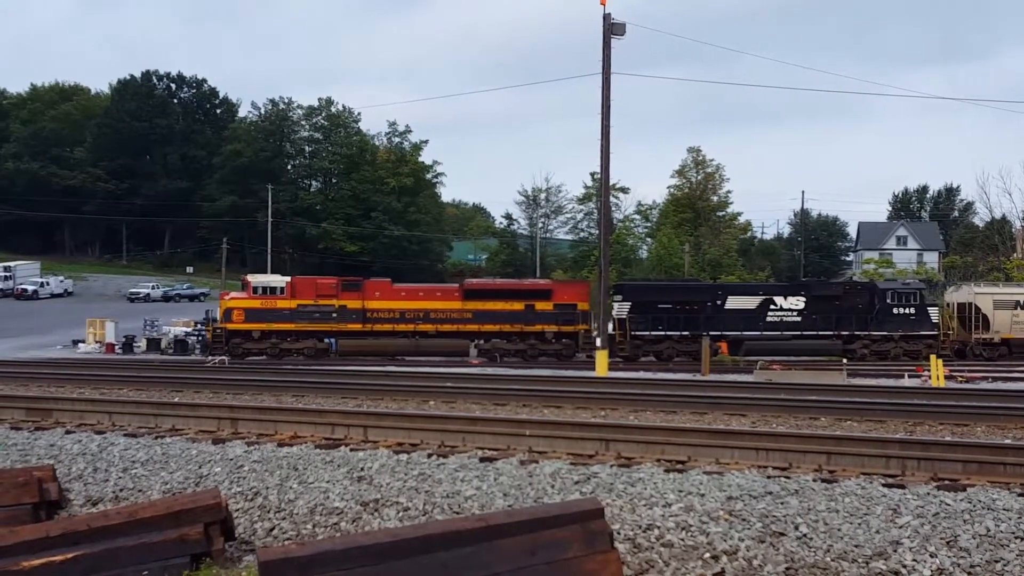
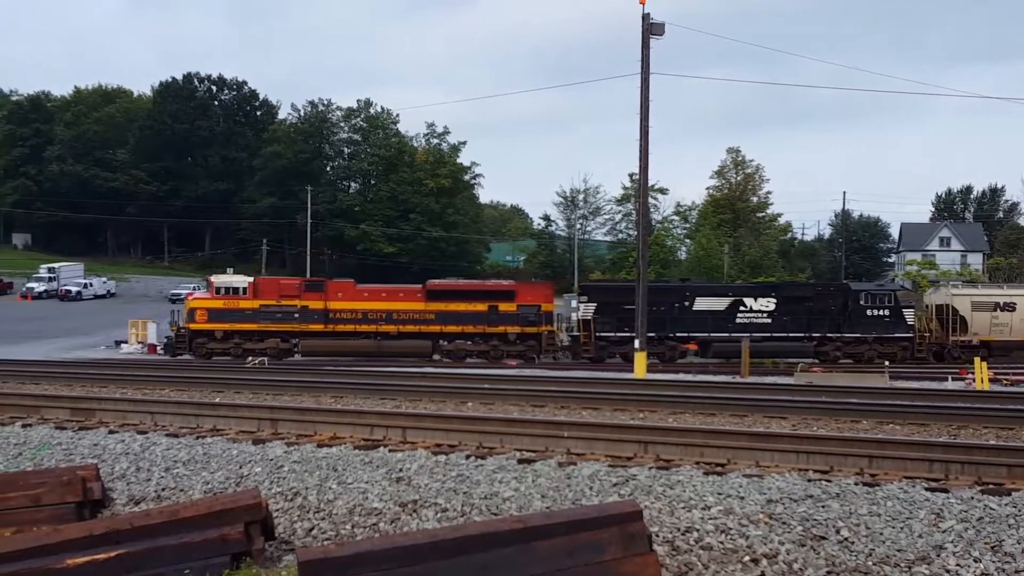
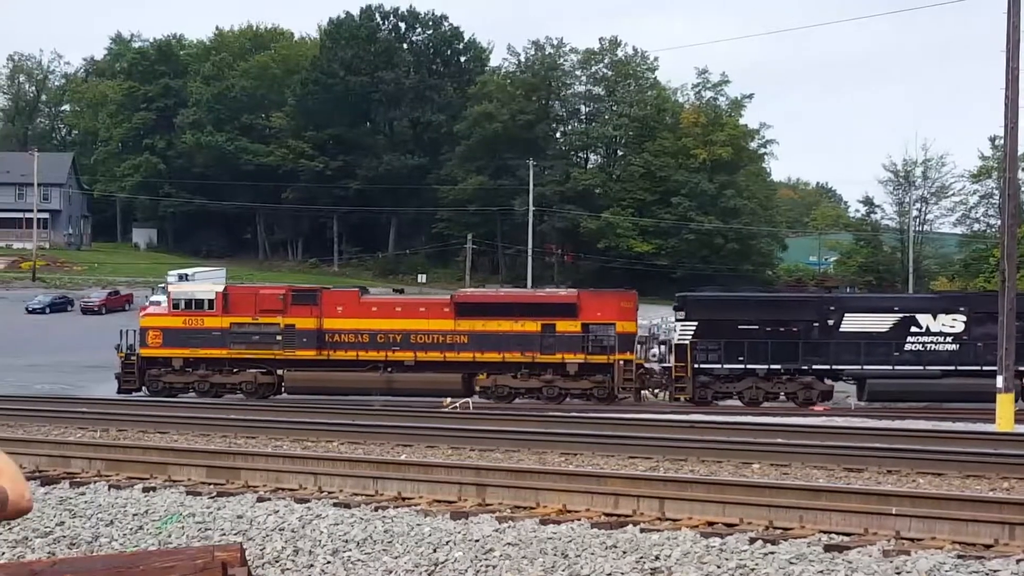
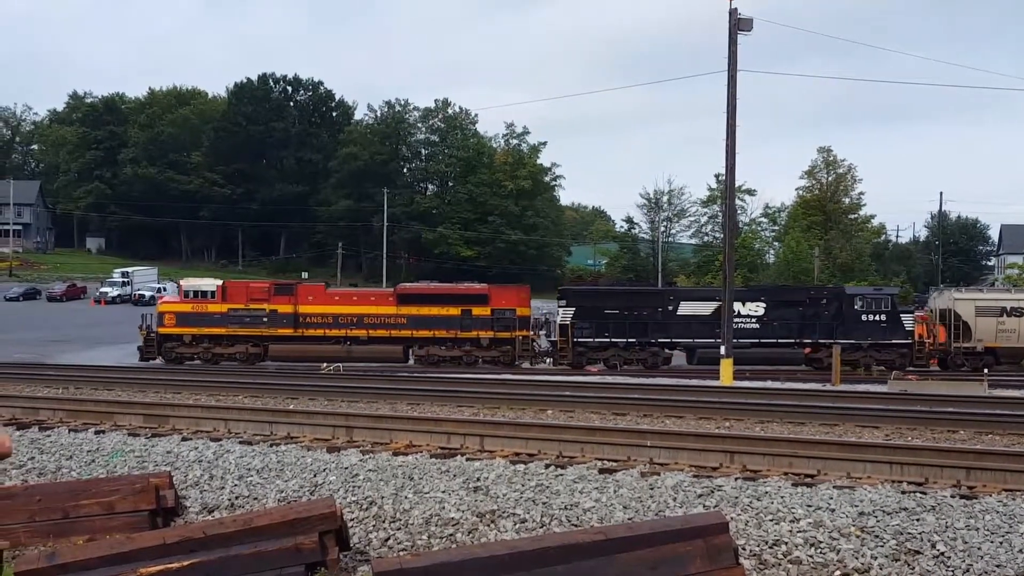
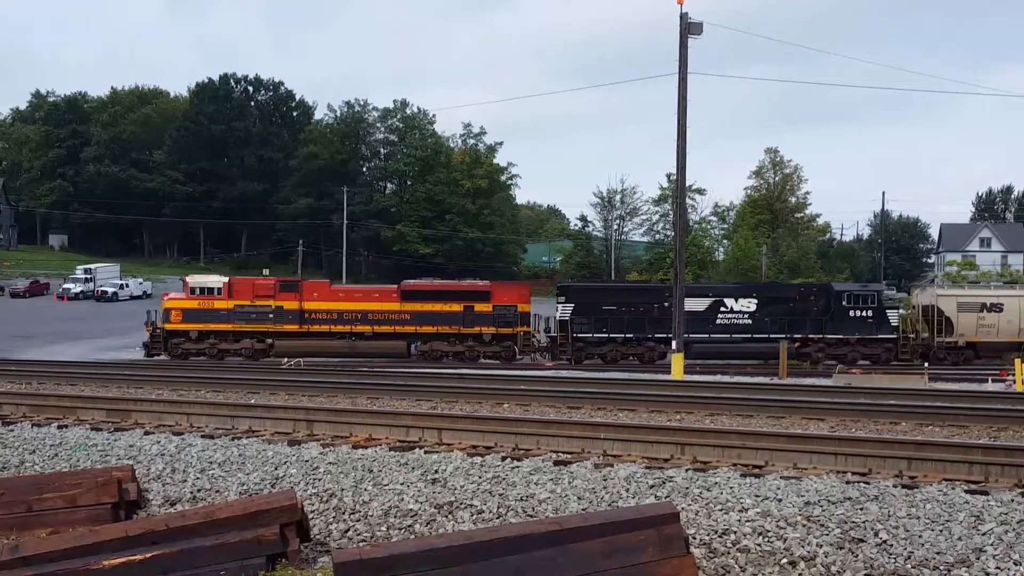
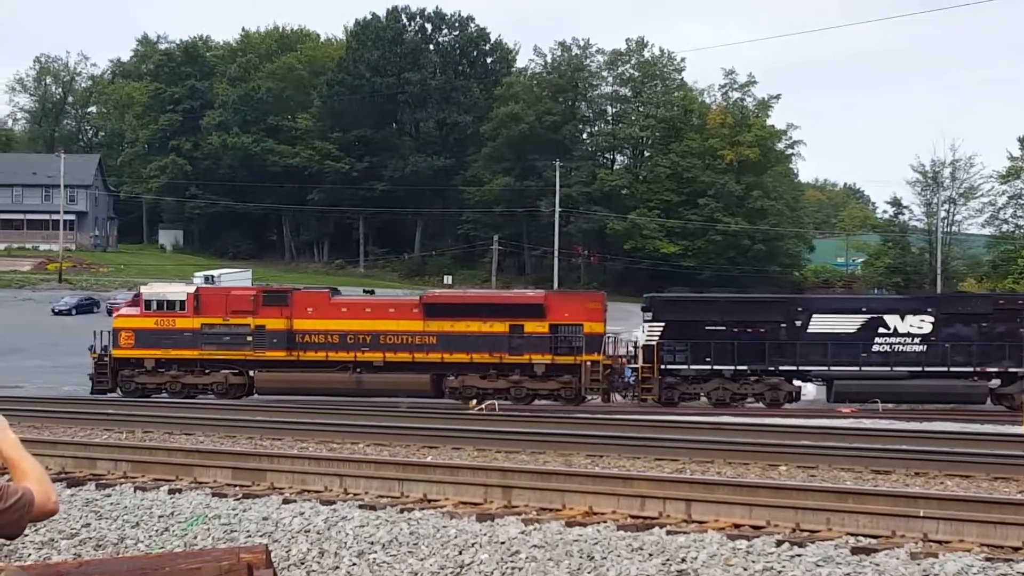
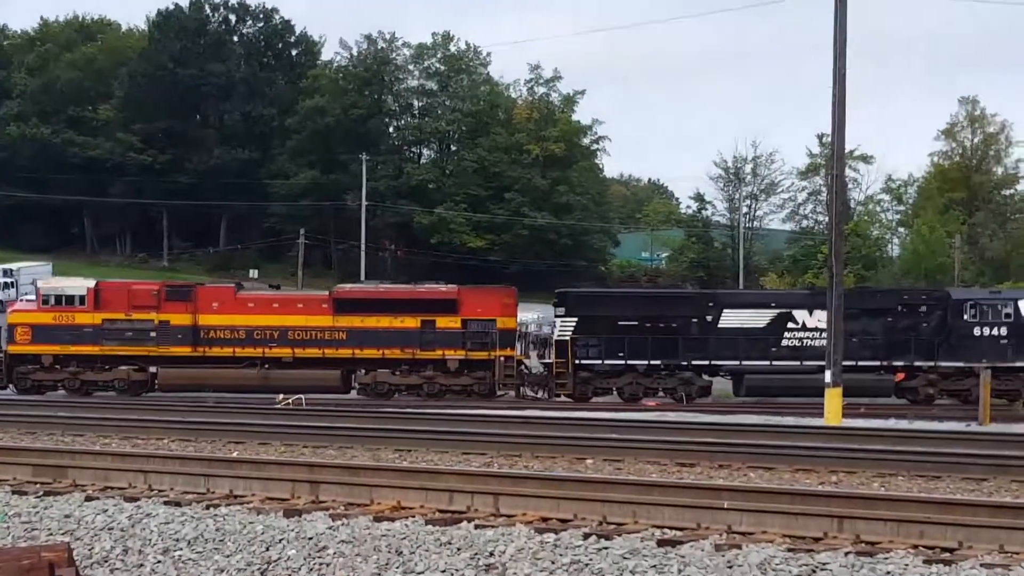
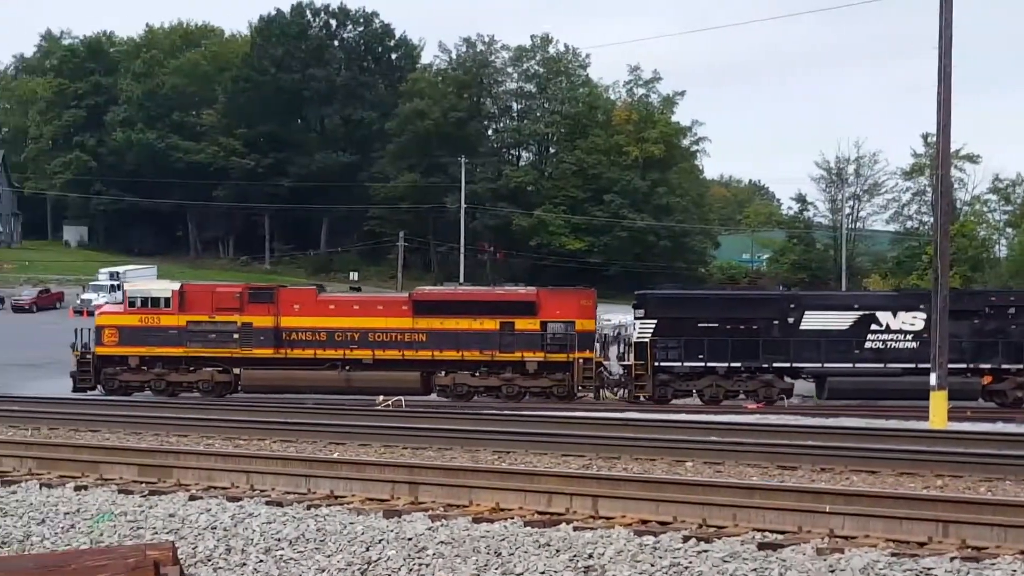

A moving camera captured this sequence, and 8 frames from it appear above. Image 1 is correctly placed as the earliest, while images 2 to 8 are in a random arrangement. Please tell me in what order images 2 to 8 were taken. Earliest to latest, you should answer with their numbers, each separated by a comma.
2, 5, 4, 7, 8, 3, 6
